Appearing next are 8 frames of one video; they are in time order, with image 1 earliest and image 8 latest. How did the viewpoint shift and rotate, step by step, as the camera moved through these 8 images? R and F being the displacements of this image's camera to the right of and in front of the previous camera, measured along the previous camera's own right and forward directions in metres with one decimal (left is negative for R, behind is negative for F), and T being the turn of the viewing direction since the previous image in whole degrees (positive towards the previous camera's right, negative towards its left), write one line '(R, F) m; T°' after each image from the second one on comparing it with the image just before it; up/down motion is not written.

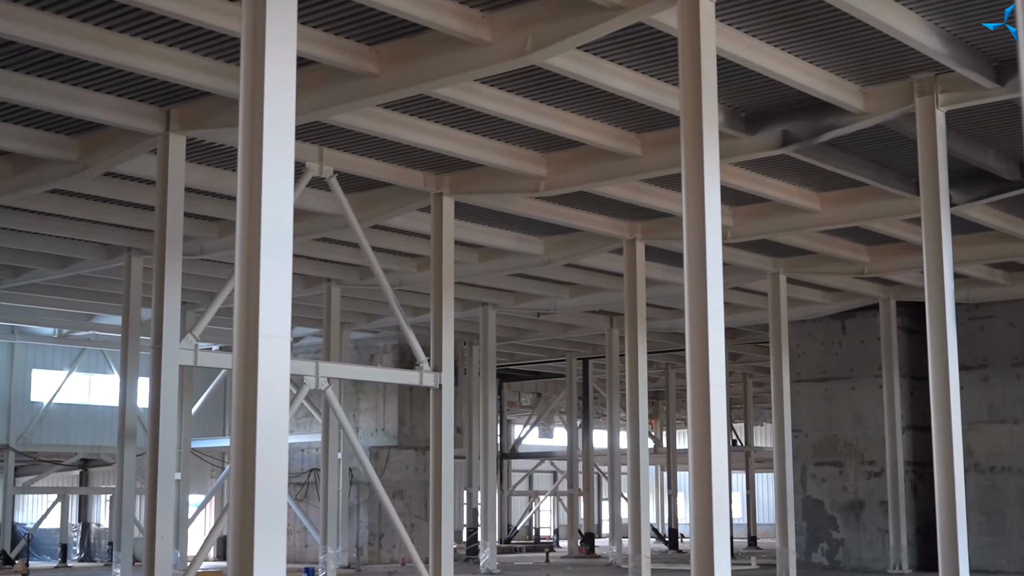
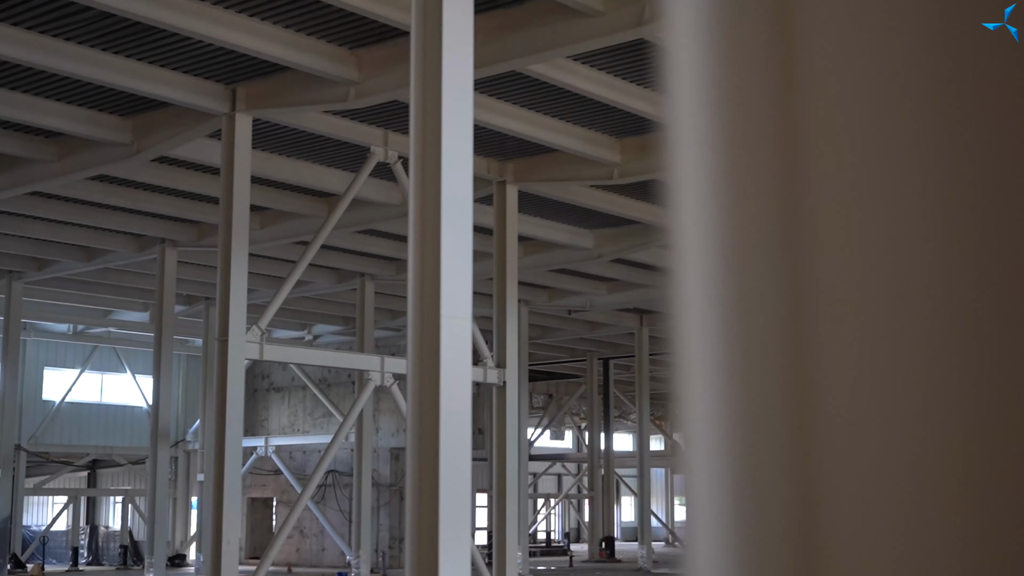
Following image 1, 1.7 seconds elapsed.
(-1.1, +1.0) m; +1°
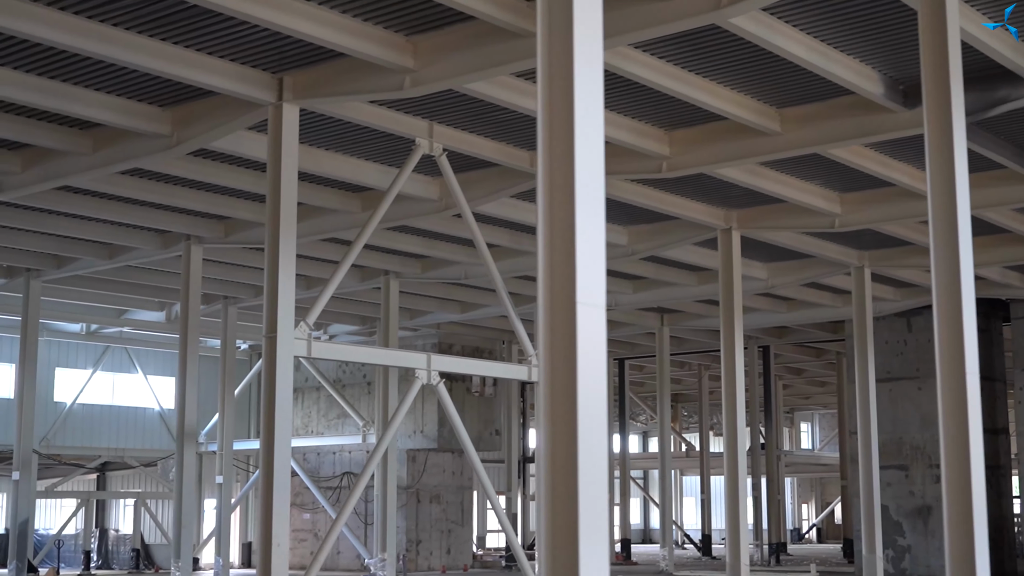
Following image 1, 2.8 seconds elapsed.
(-0.6, +0.5) m; 0°
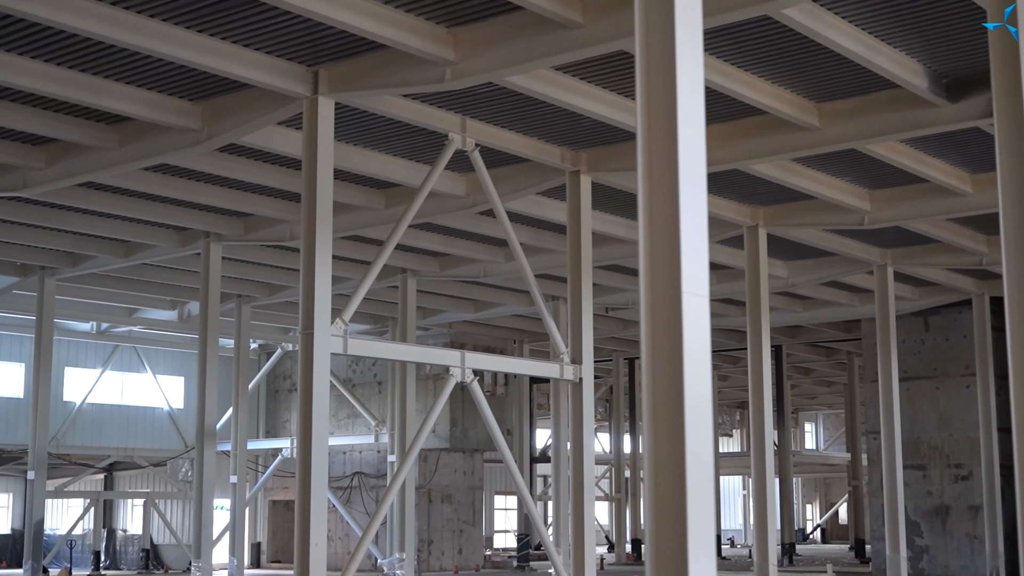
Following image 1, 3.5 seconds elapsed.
(-0.4, +0.3) m; 0°
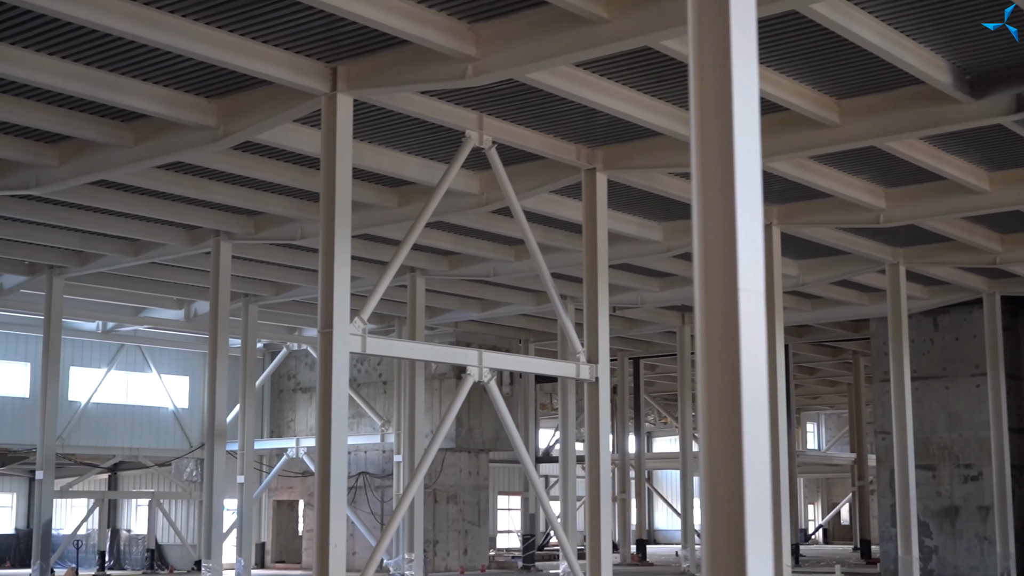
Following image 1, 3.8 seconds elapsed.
(-0.2, +0.1) m; 0°
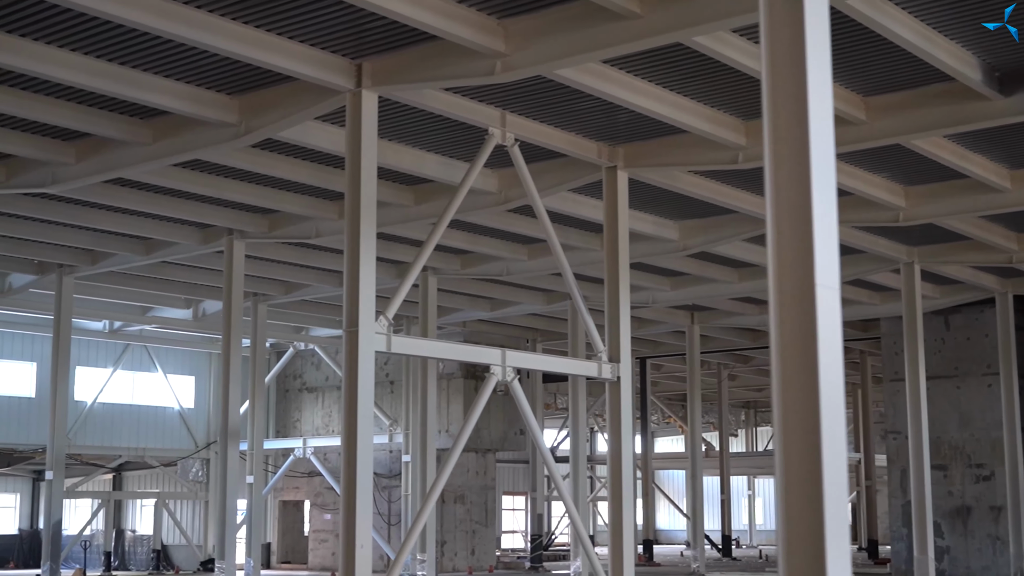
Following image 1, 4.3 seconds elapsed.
(-0.3, +0.2) m; 0°
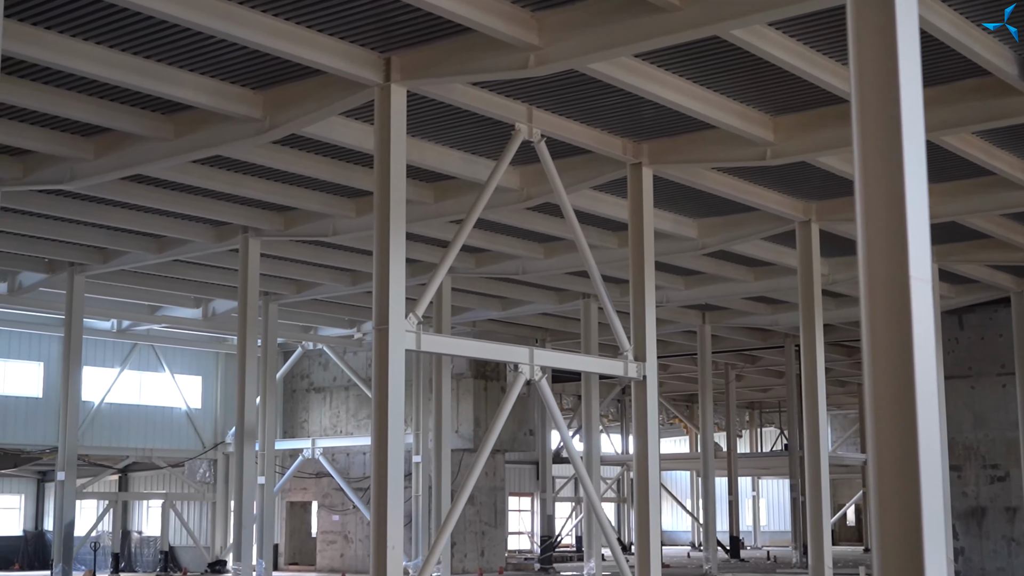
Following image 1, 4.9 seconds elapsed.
(-0.3, +0.2) m; 0°
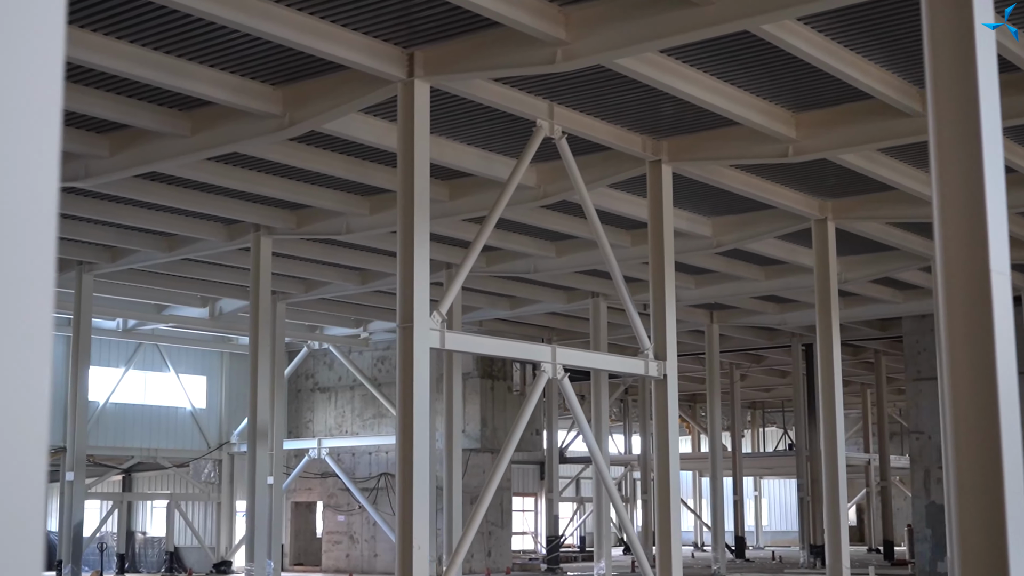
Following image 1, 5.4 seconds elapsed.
(-0.3, +0.2) m; 0°
